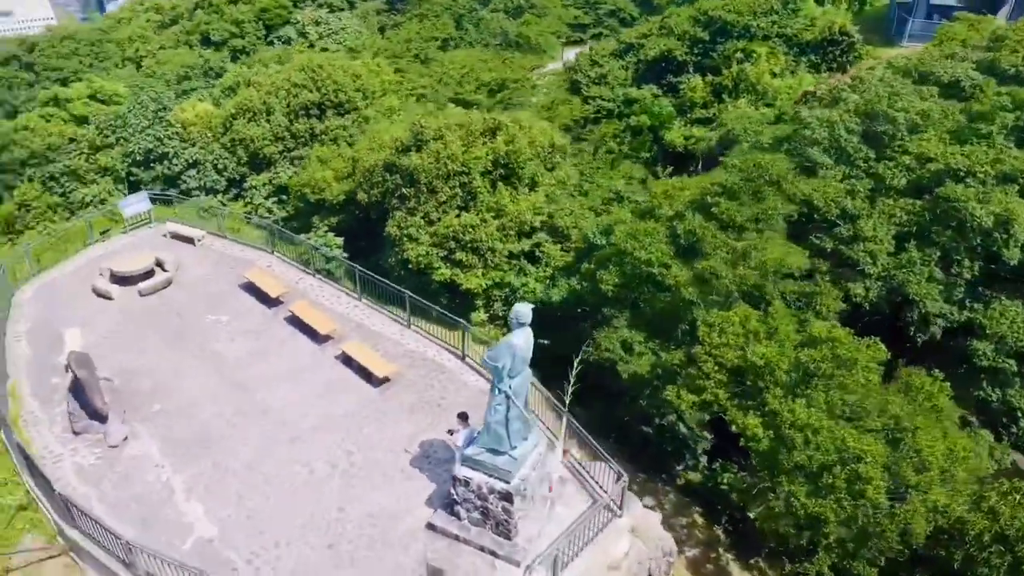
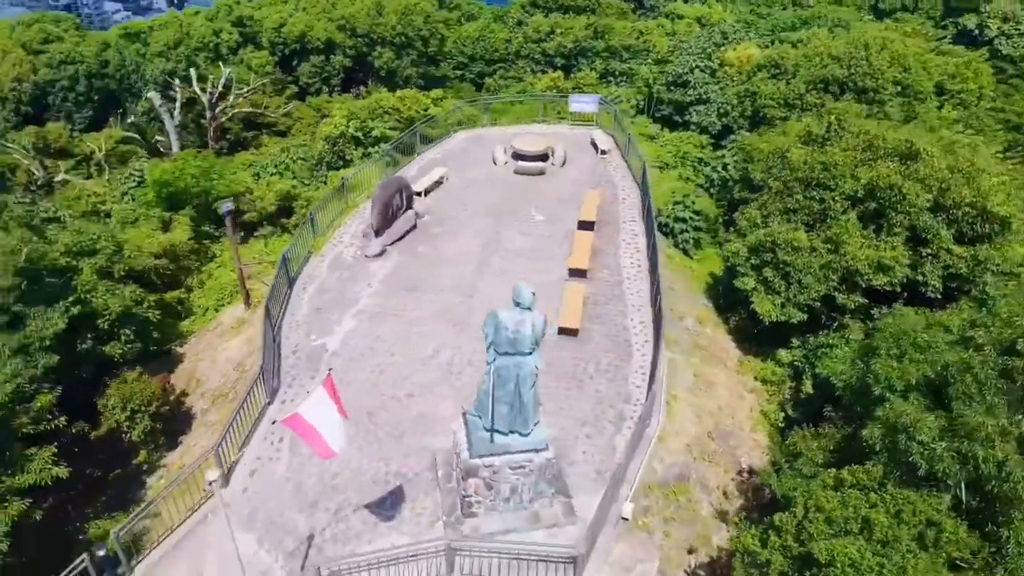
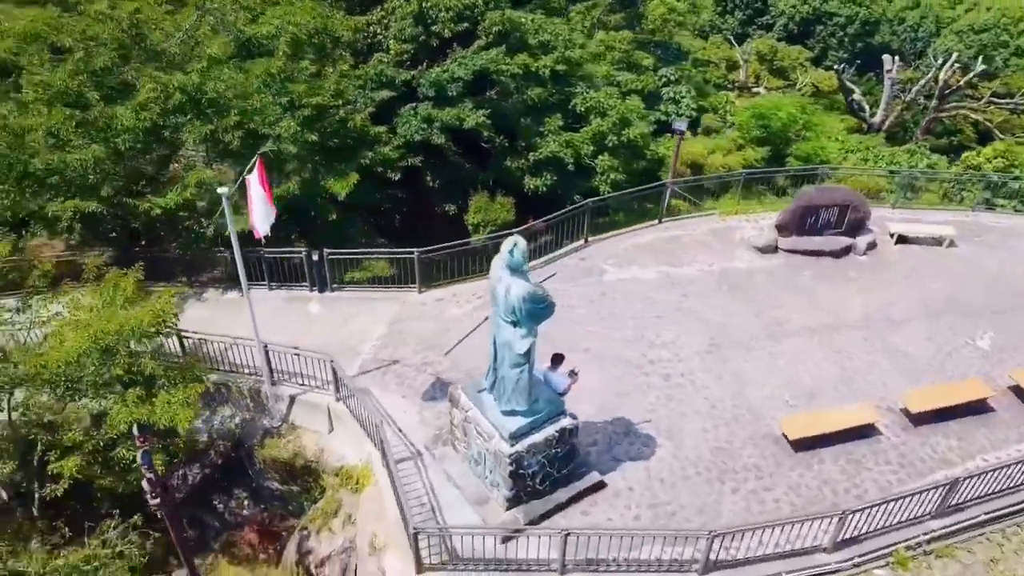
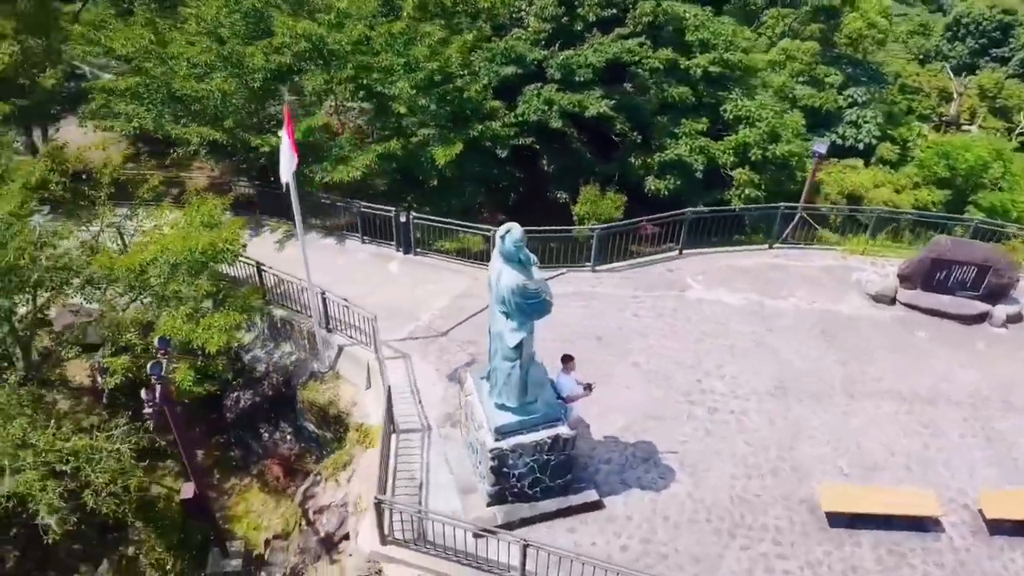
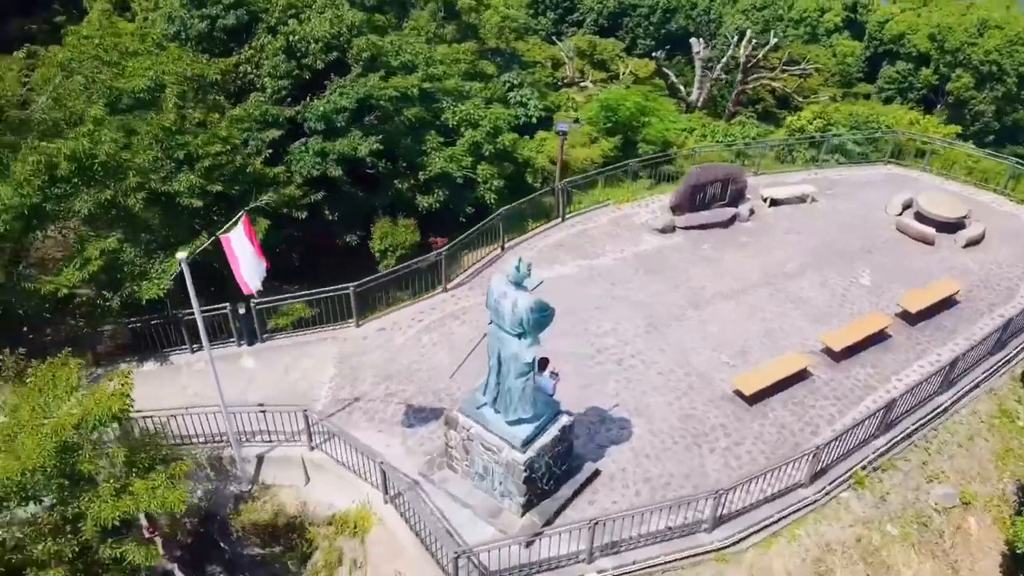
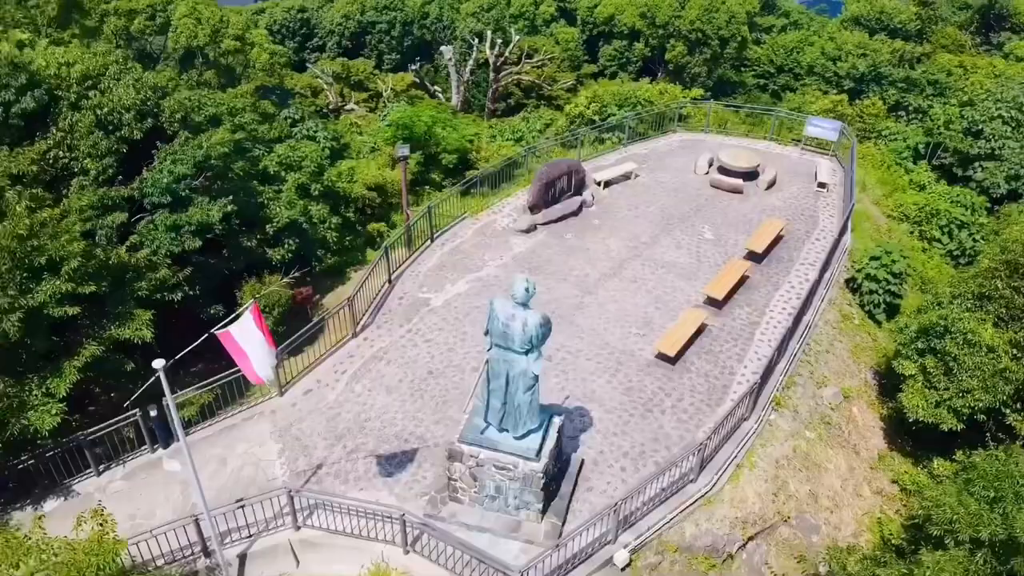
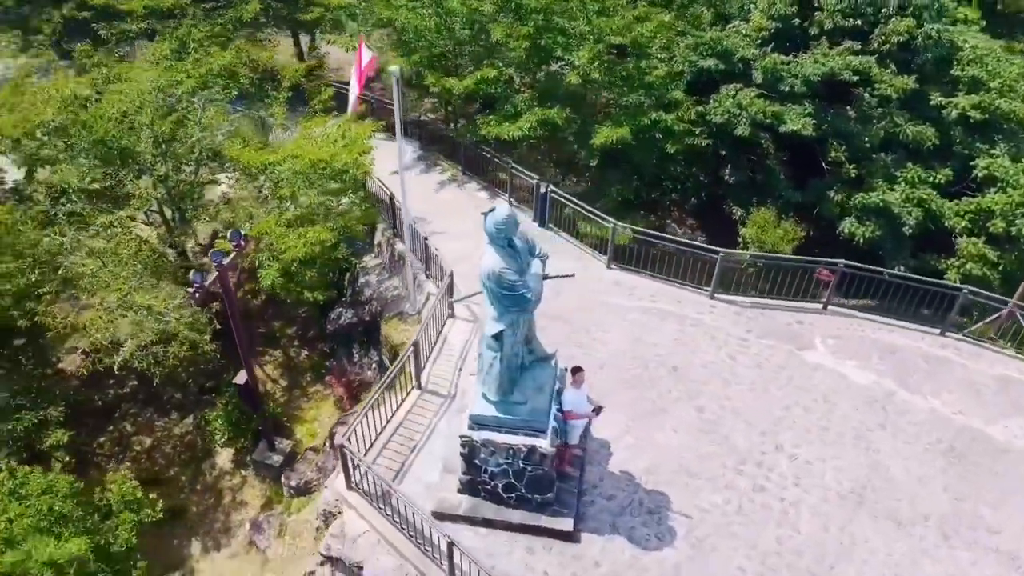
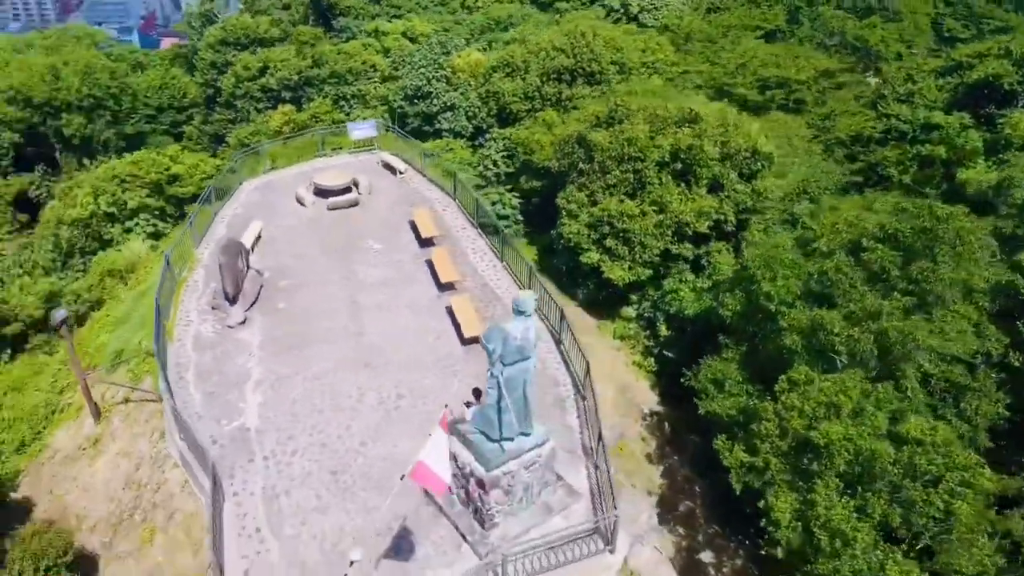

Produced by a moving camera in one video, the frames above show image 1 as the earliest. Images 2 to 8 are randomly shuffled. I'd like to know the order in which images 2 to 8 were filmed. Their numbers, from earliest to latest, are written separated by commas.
8, 2, 6, 5, 3, 4, 7
